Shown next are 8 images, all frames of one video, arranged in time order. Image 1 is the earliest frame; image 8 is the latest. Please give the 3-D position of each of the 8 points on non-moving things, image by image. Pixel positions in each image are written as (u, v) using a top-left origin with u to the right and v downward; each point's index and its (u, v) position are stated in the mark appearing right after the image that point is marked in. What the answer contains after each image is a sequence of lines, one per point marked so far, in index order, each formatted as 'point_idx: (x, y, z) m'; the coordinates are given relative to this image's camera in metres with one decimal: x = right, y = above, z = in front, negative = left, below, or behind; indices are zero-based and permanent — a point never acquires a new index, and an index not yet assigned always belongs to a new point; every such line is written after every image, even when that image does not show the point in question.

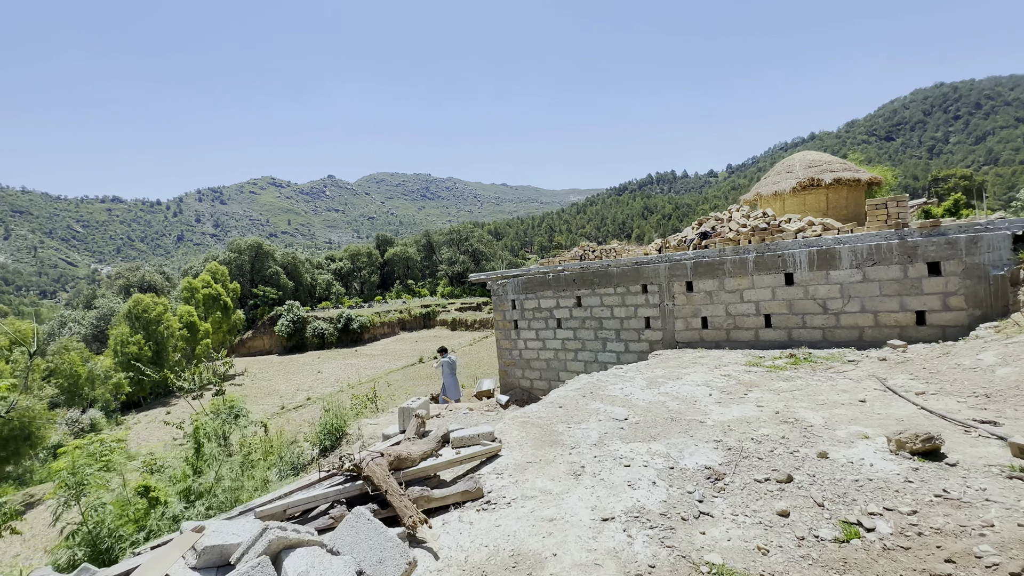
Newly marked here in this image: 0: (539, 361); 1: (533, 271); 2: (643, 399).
0: (+0.6, -1.6, +9.9) m
1: (+0.5, +0.3, +9.9) m
2: (+1.5, -1.3, +5.3) m
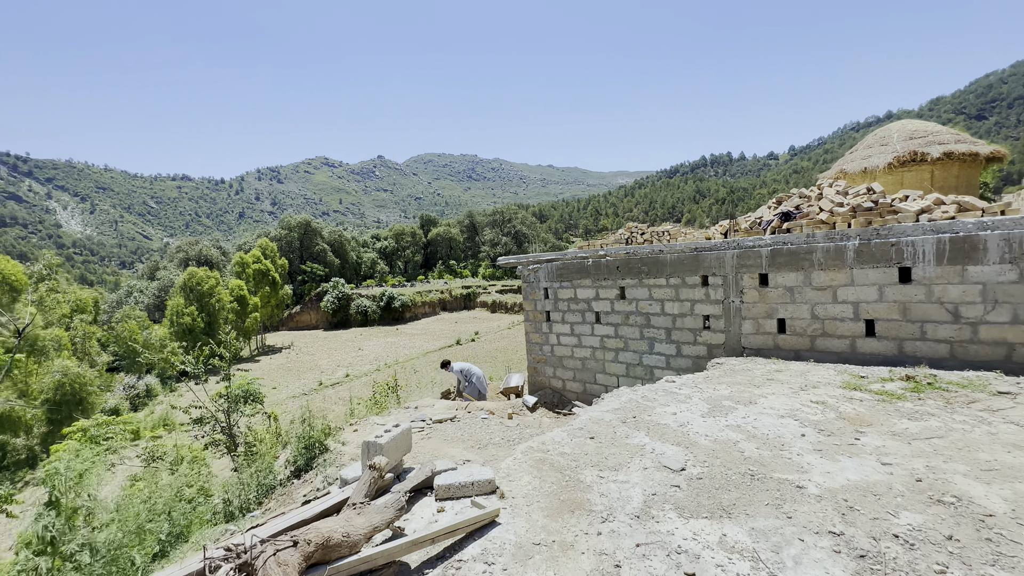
0: (+1.2, -1.4, +8.6) m
1: (+1.1, +0.6, +8.5) m
2: (+1.7, -1.3, +3.9) m
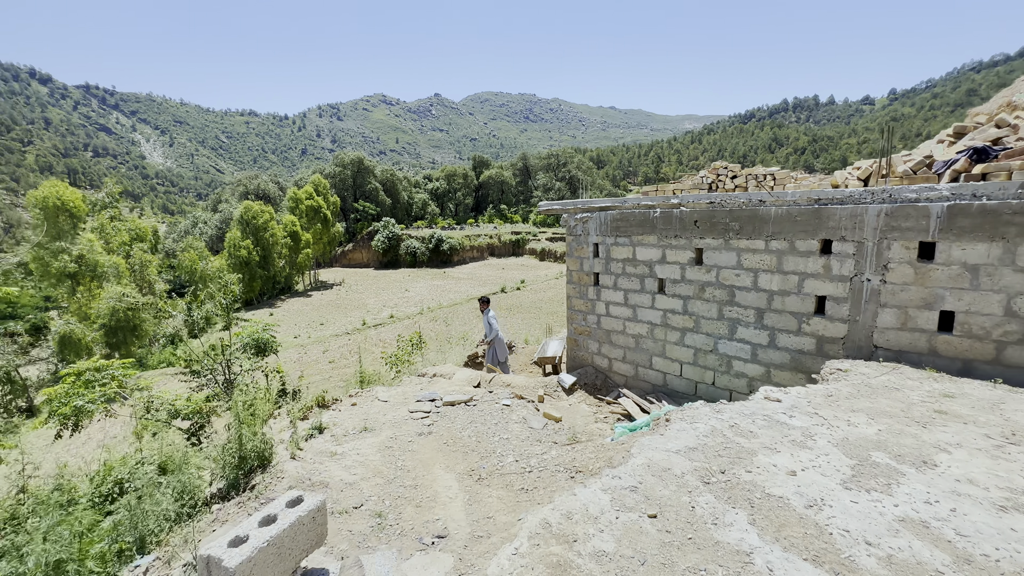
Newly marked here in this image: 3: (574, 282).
0: (+1.7, -0.8, +6.9) m
1: (+1.7, +1.2, +6.5) m
2: (+1.7, -1.2, +2.2) m
3: (+1.0, +0.1, +7.5) m
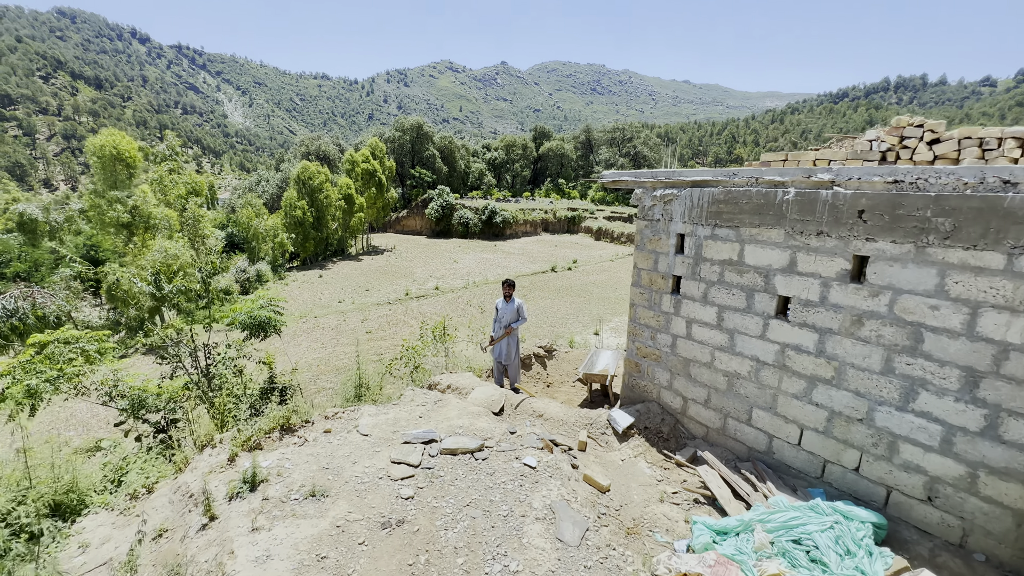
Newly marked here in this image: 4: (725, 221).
0: (+2.1, -0.9, +4.8) m
1: (+2.2, +1.0, +4.3) m
2: (+1.5, -1.6, +0.1) m
3: (+1.5, 0.0, +5.4) m
4: (+2.1, +0.7, +4.5) m
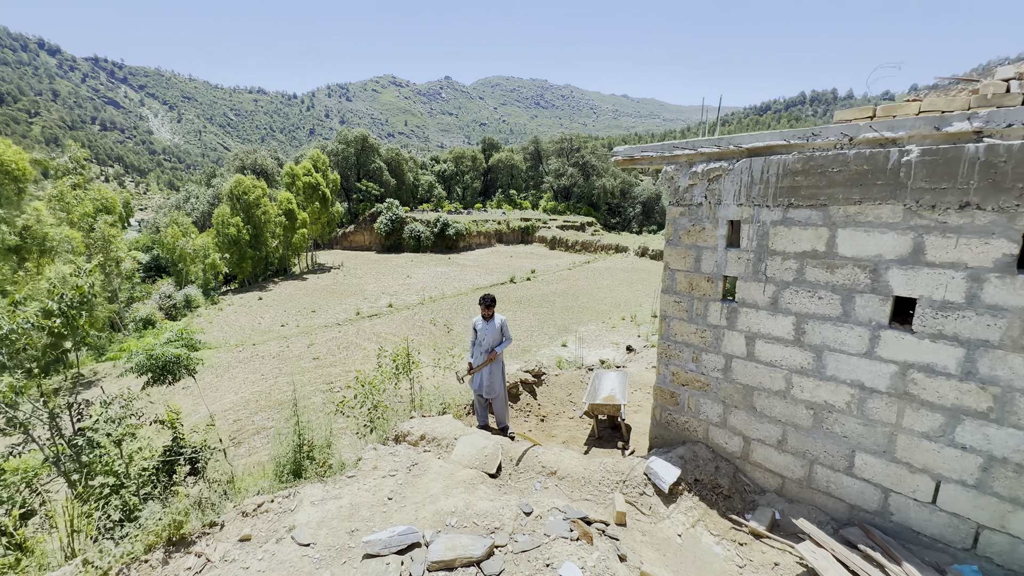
0: (+2.2, -0.9, +3.6) m
1: (+2.2, +1.0, +3.1) m
2: (+2.1, -1.5, -1.2) m
3: (+1.5, -0.1, +4.1) m
4: (+2.1, +0.7, +3.3) m
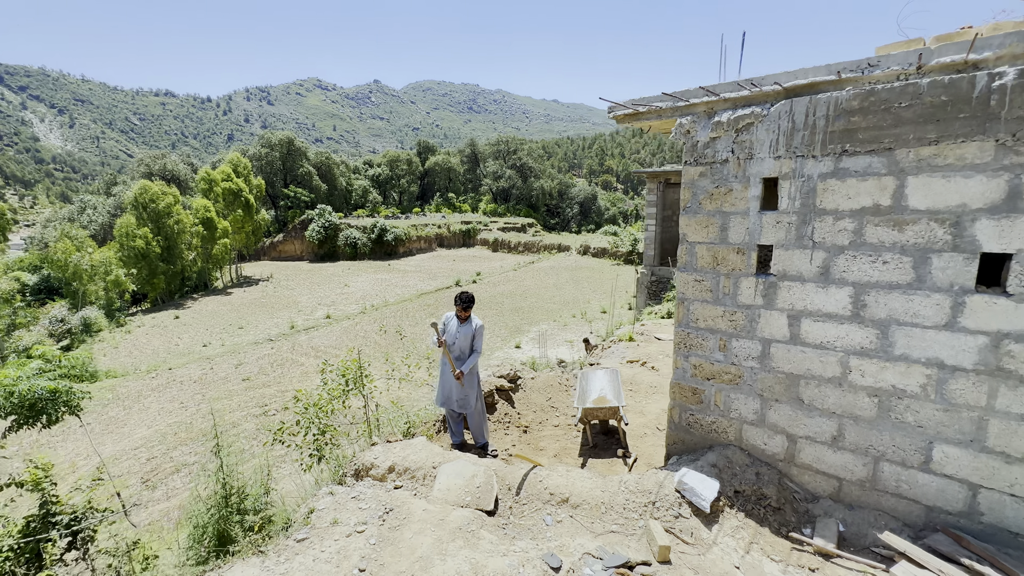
0: (+2.2, -0.7, +3.0) m
1: (+2.2, +1.3, +2.6) m
2: (+2.7, -1.2, -1.7) m
3: (+1.4, +0.1, +3.4) m
4: (+2.1, +0.9, +2.7) m
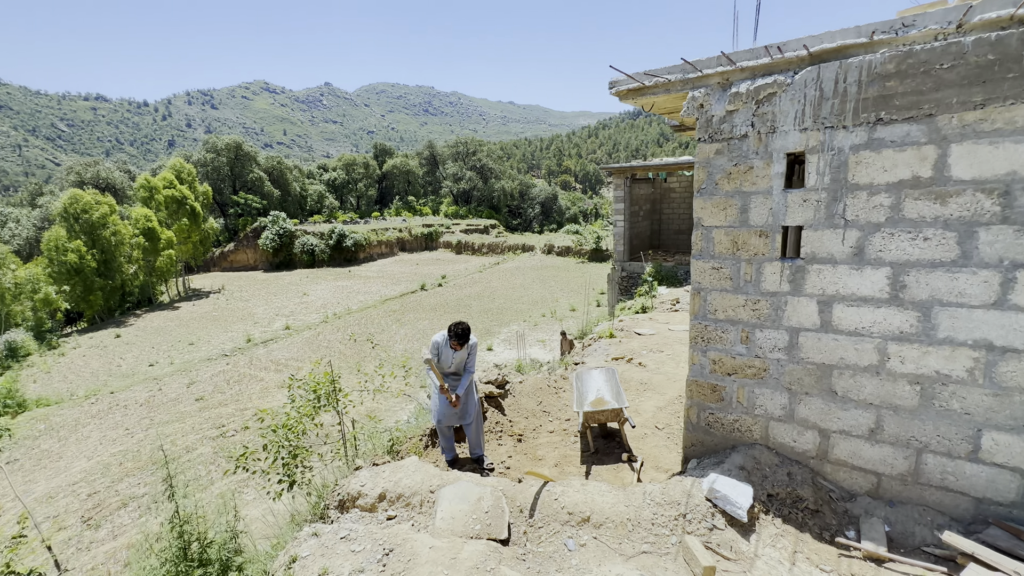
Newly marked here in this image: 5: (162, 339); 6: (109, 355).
0: (+2.3, -0.6, +2.8) m
1: (+2.2, +1.4, +2.4) m
2: (+3.2, -1.0, -1.9) m
3: (+1.4, +0.2, +3.2) m
4: (+2.2, +1.0, +2.5) m
5: (-14.7, -2.1, +19.0) m
6: (-15.4, -2.5, +17.3) m
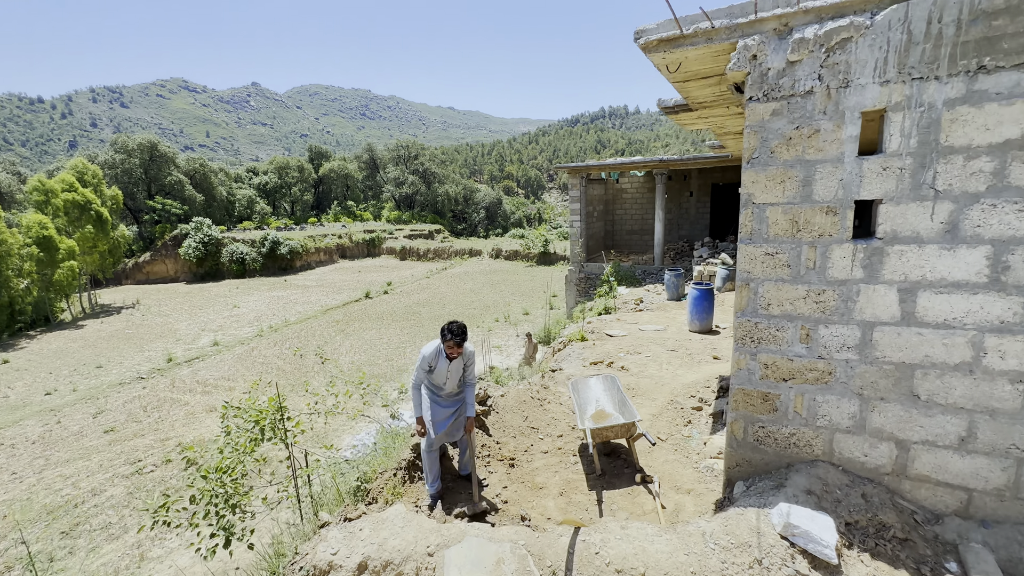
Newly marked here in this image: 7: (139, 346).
0: (+2.4, -0.5, +2.3) m
1: (+2.4, +1.5, +2.0) m
2: (+3.9, -0.9, -2.1) m
3: (+1.5, +0.3, +2.7) m
4: (+2.3, +1.1, +2.1) m
5: (-16.4, -2.7, +16.3) m
6: (-16.8, -3.1, +14.6) m
7: (-14.6, -2.3, +17.7) m
